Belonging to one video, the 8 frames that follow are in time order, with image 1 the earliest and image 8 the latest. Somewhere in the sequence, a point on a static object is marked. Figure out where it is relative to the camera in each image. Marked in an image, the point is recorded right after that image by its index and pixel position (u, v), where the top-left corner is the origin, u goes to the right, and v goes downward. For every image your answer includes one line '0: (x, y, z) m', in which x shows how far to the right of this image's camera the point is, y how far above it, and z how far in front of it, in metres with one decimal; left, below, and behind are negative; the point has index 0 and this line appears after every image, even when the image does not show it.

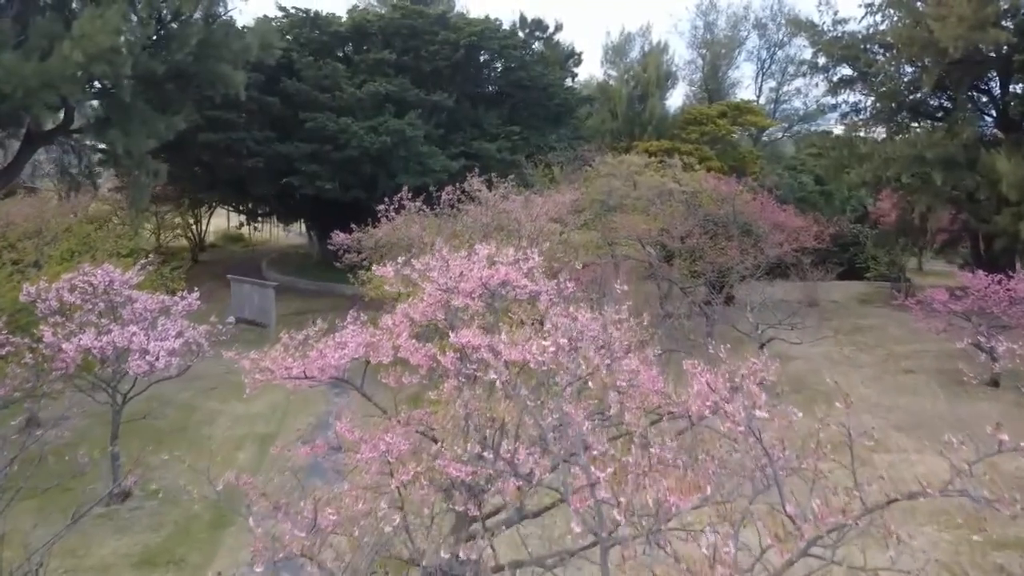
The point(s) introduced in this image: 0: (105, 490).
0: (-6.7, -3.3, +13.5) m
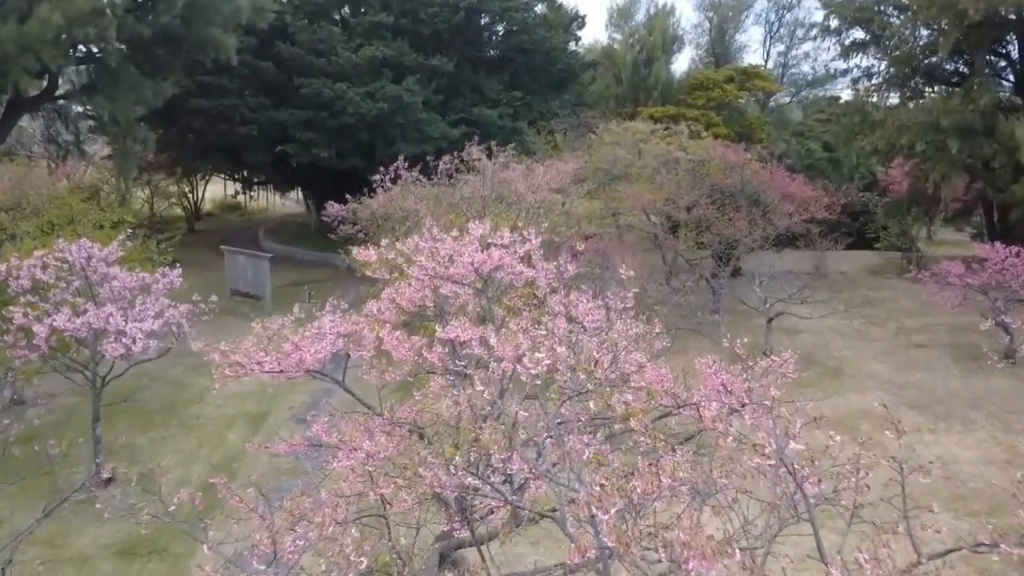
0: (-6.7, -2.9, +13.0) m
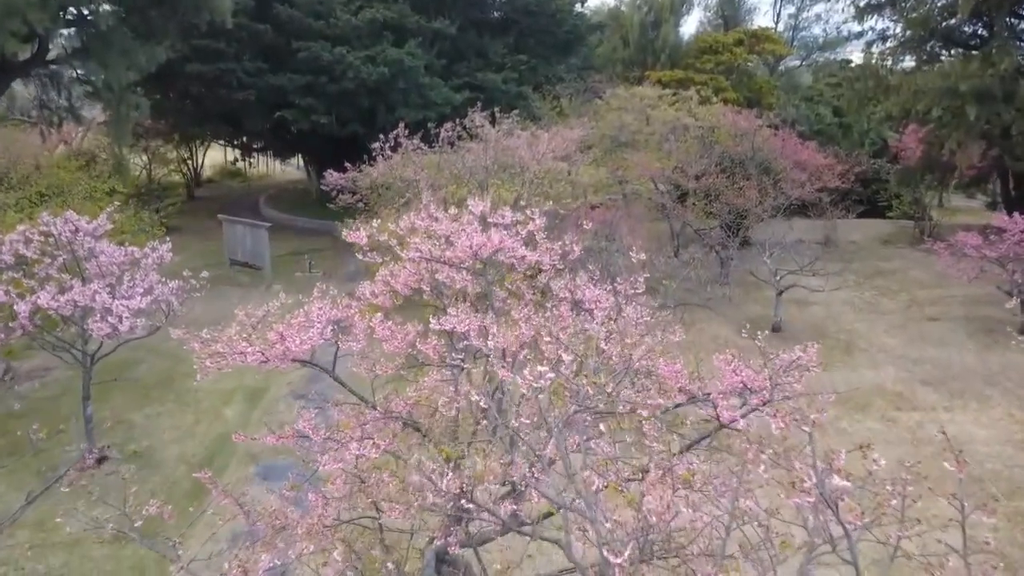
0: (-6.7, -2.5, +12.6) m
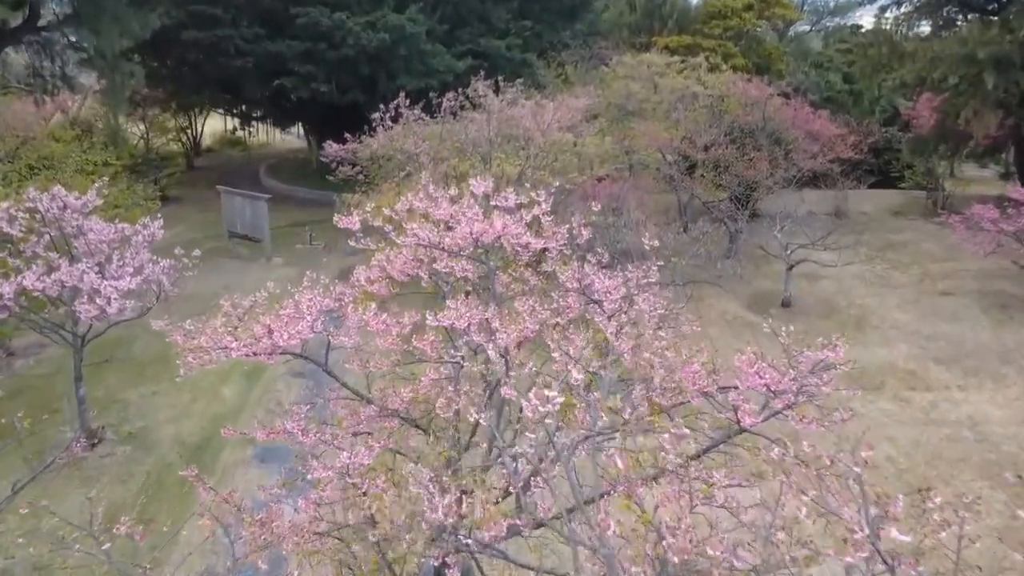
0: (-6.6, -2.2, +12.4) m
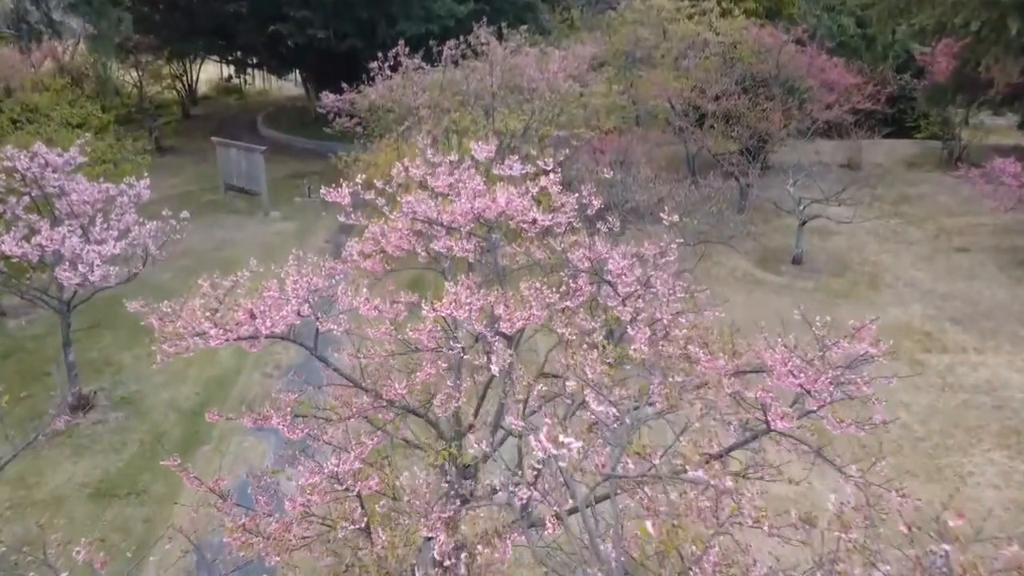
0: (-6.5, -1.6, +12.0) m
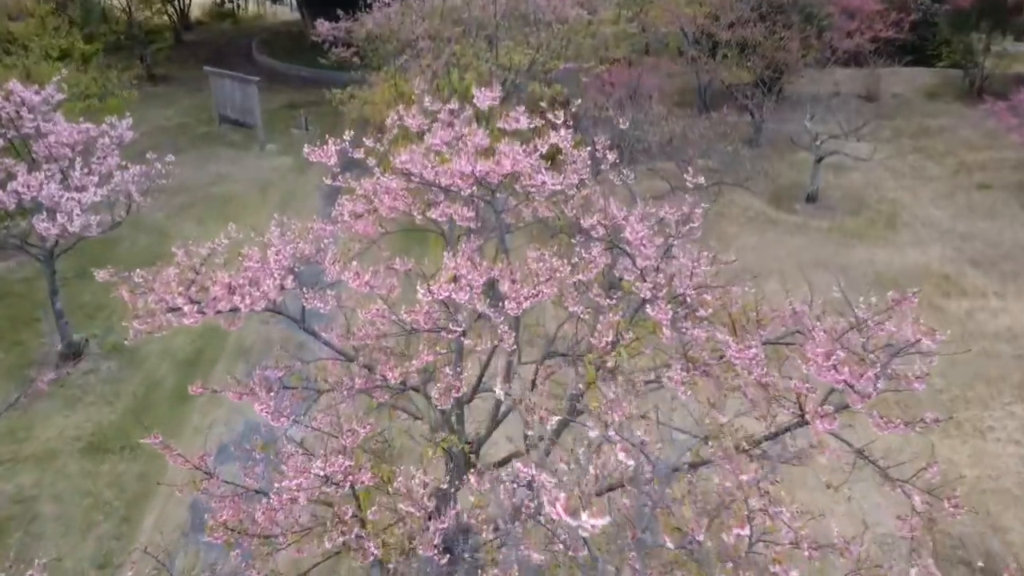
0: (-6.5, -0.8, +11.6) m
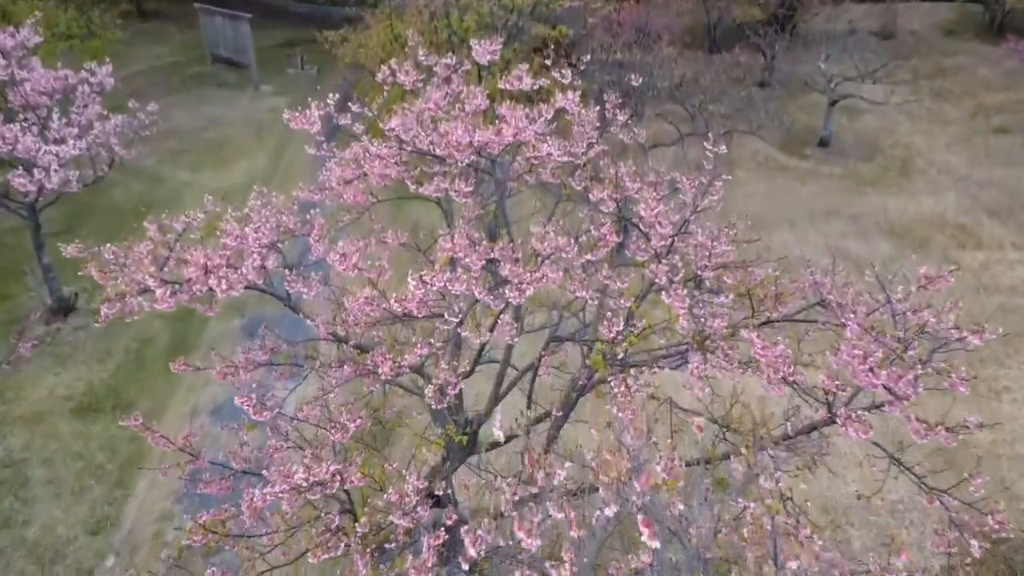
0: (-6.5, -0.2, +11.3) m
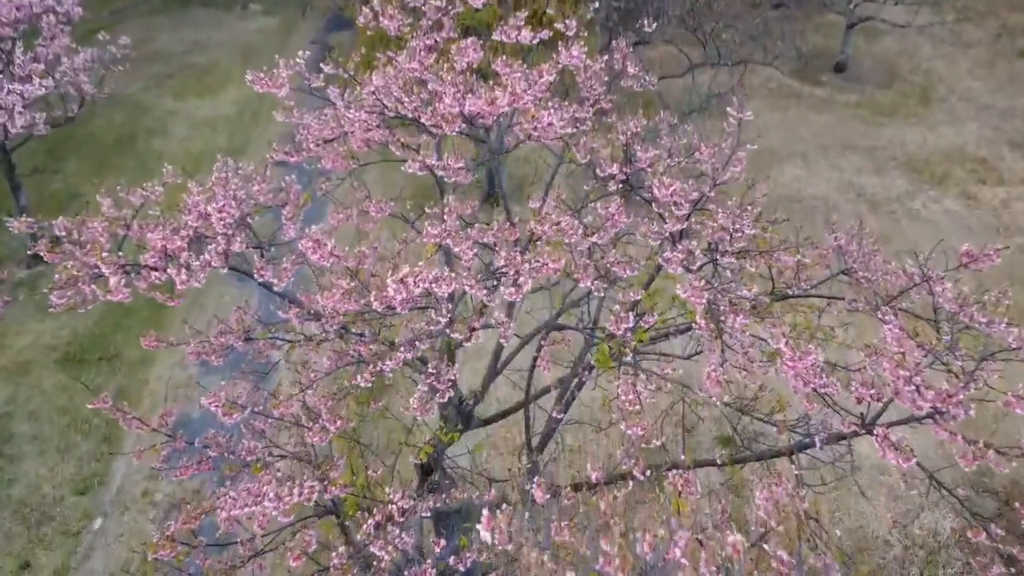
0: (-6.5, +0.6, +10.9) m
